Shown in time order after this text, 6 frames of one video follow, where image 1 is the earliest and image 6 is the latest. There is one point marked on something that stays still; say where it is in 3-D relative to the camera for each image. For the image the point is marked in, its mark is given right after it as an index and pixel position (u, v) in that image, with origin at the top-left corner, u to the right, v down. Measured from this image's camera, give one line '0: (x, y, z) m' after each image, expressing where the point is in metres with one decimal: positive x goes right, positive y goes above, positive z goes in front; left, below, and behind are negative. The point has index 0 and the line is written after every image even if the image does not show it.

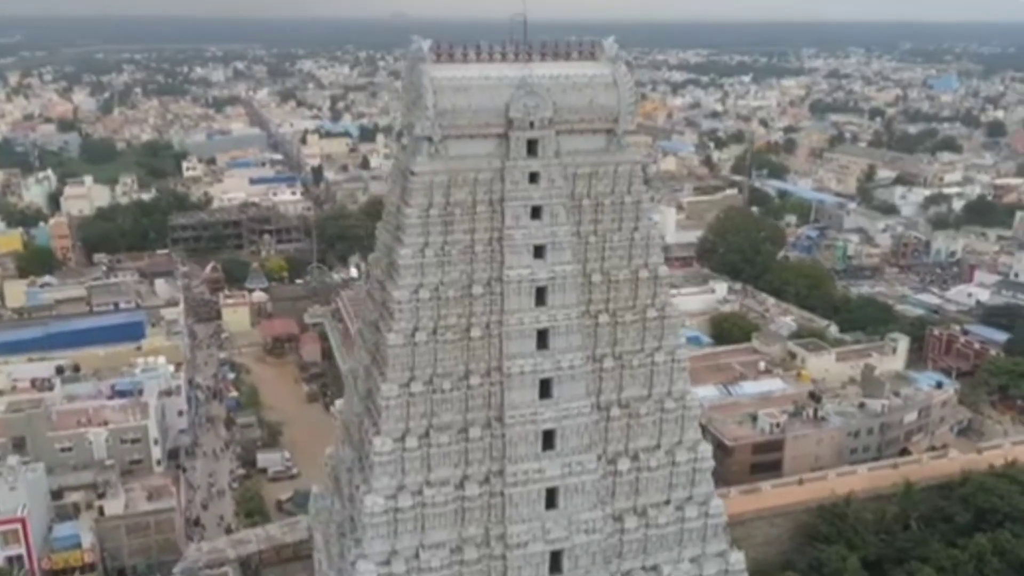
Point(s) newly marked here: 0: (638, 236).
0: (+2.2, +0.9, +15.7) m
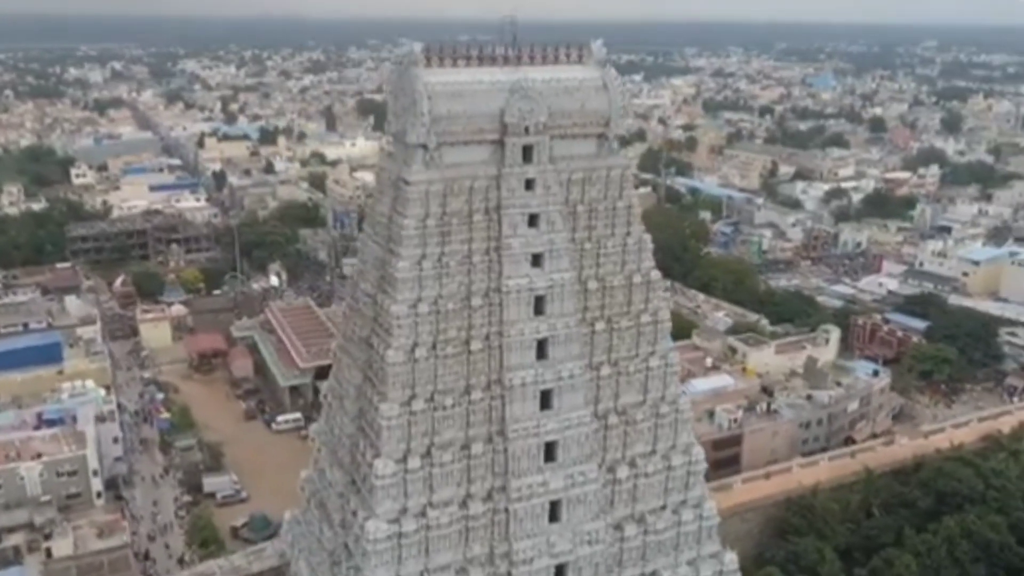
0: (+2.1, +0.8, +15.5) m
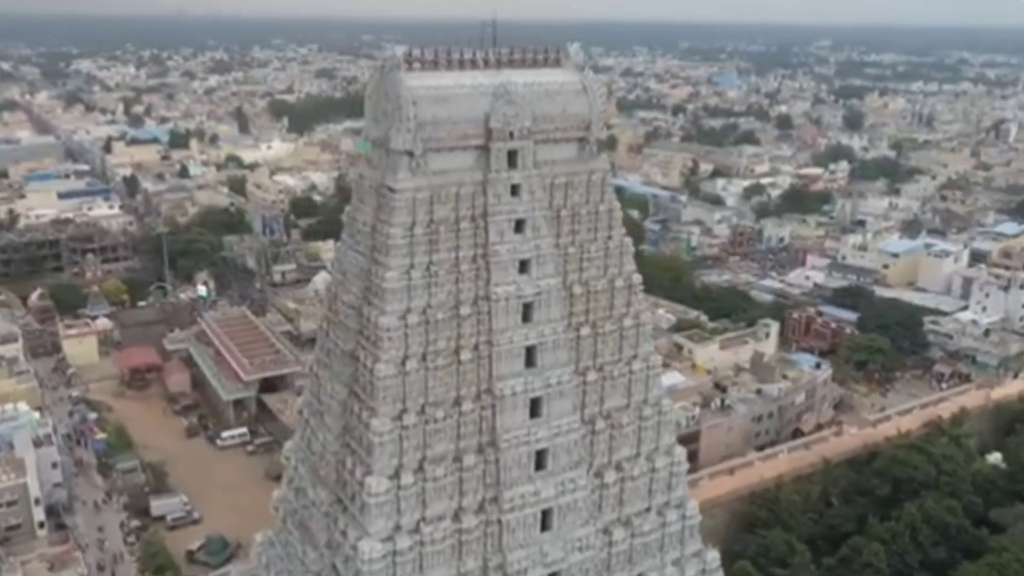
0: (+1.8, +0.7, +15.5) m
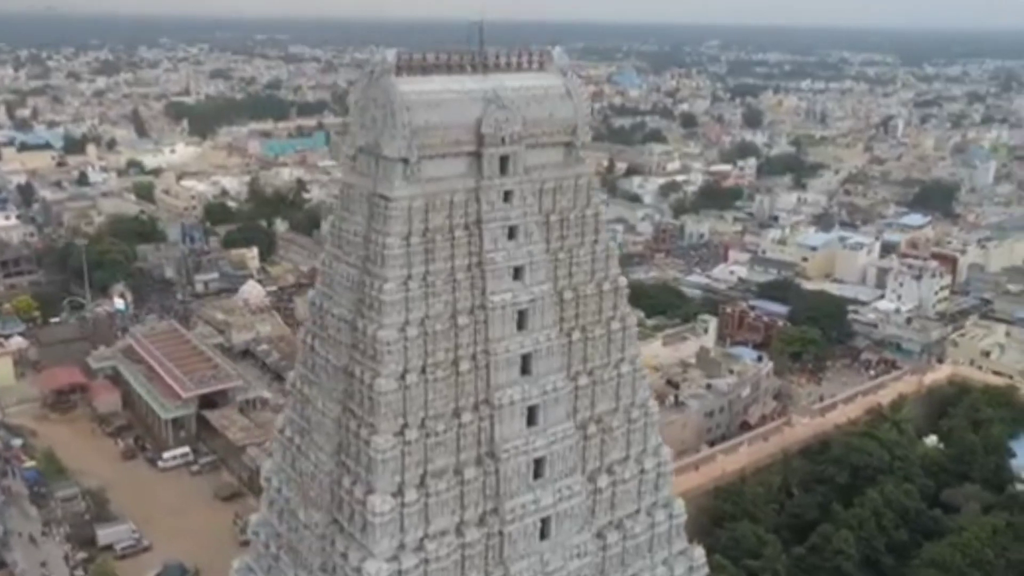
0: (+1.5, +0.7, +15.4) m
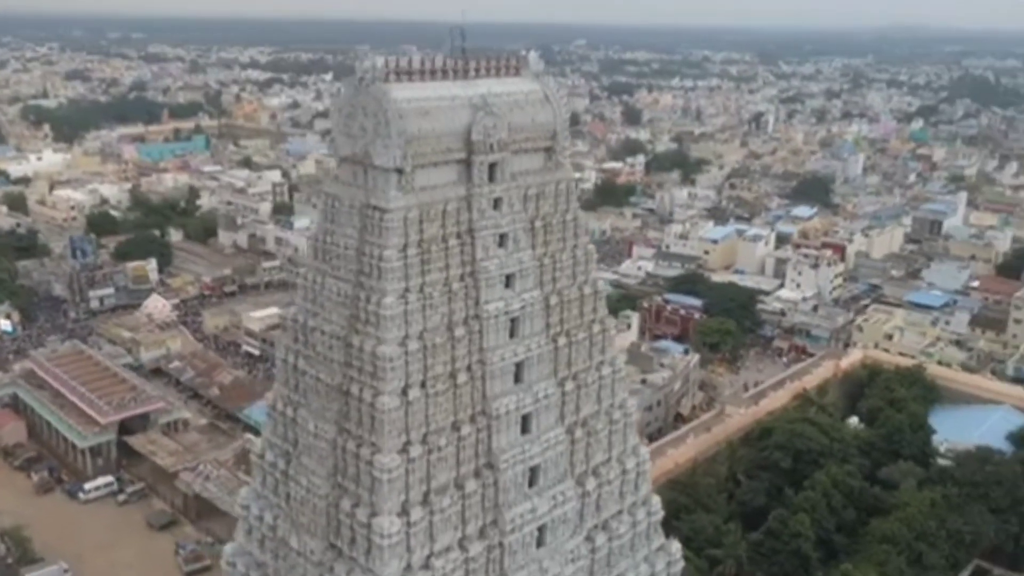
0: (+1.2, +0.6, +15.5) m
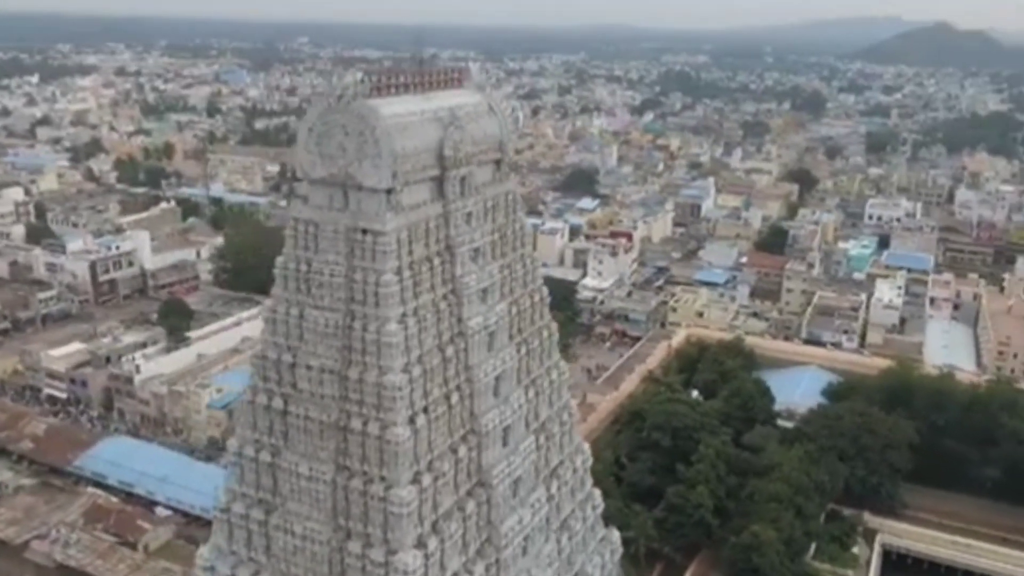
0: (+0.3, +0.4, +15.6) m
